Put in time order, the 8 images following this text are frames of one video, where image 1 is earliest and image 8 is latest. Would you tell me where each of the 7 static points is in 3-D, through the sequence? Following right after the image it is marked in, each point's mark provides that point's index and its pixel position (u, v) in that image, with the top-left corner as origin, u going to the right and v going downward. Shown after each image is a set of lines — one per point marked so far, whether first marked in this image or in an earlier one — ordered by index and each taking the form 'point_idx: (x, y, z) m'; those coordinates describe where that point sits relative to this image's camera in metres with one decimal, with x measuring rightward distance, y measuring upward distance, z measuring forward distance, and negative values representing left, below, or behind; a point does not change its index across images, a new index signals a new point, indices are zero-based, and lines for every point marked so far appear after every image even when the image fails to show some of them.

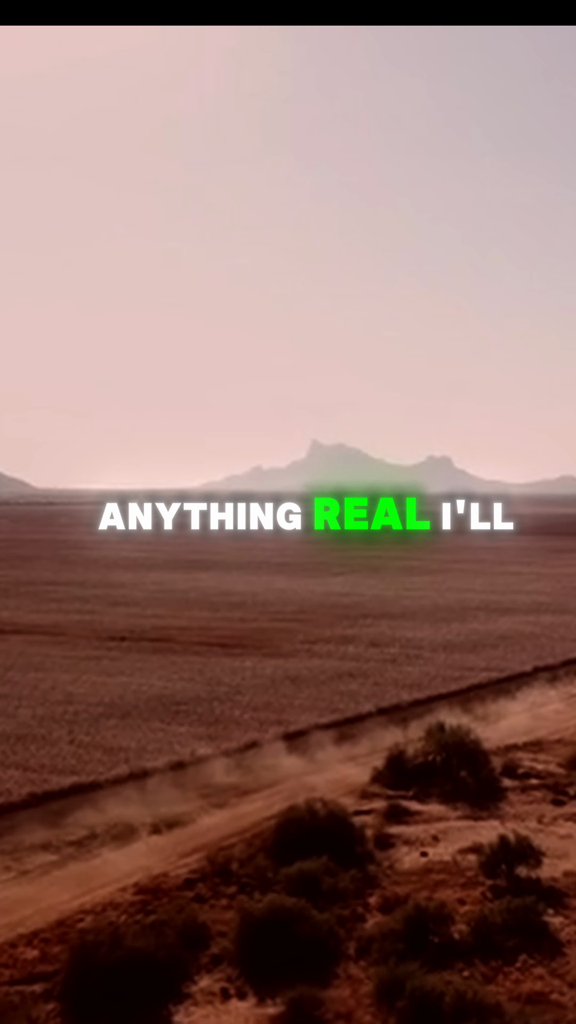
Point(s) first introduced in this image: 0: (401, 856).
0: (+1.4, -4.4, +13.8) m
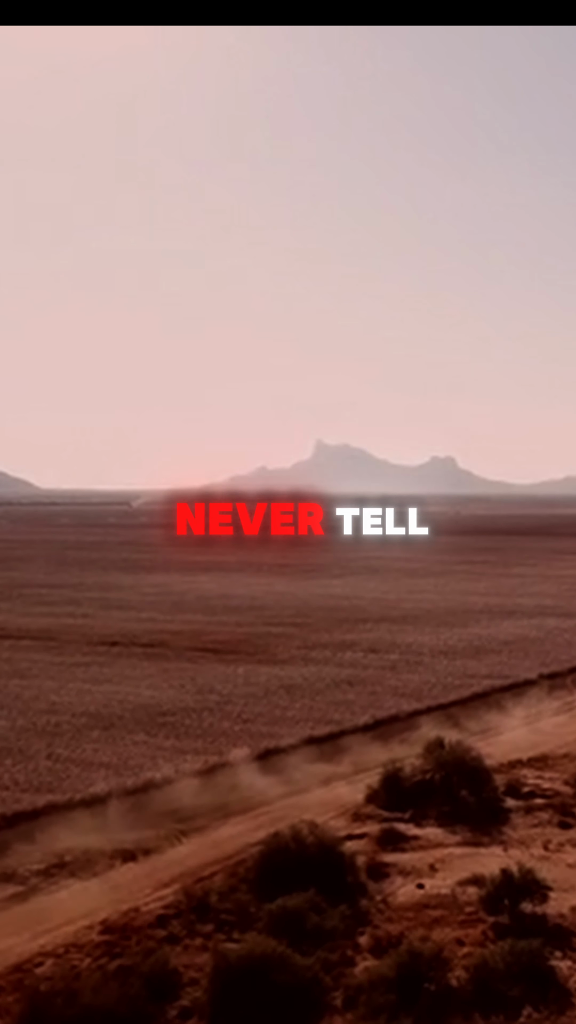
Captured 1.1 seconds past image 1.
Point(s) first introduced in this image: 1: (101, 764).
0: (+1.3, -4.4, +12.7) m
1: (-3.1, -4.2, +18.0) m
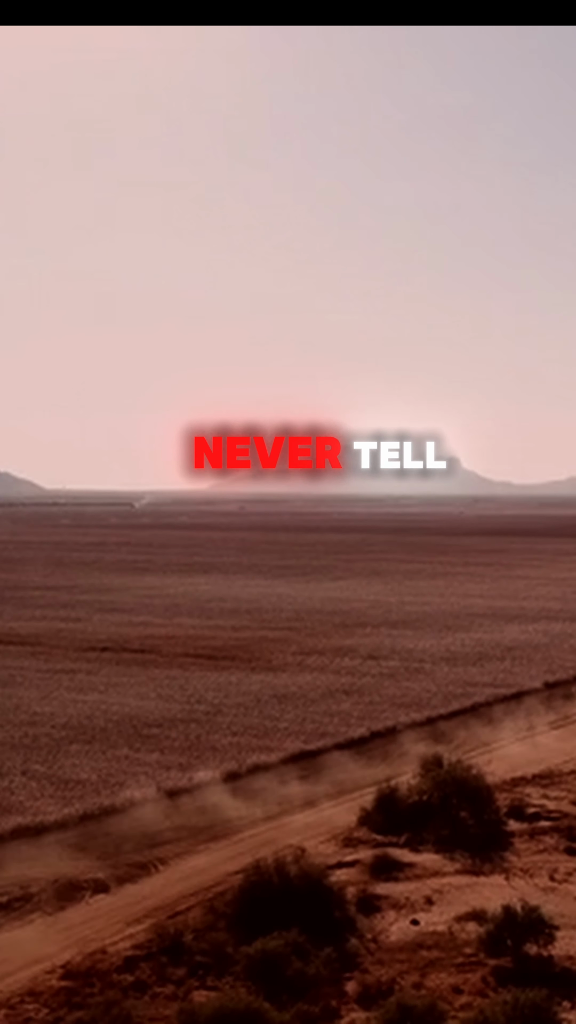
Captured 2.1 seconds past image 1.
0: (+1.1, -4.4, +11.7) m
1: (-3.2, -4.2, +16.9) m
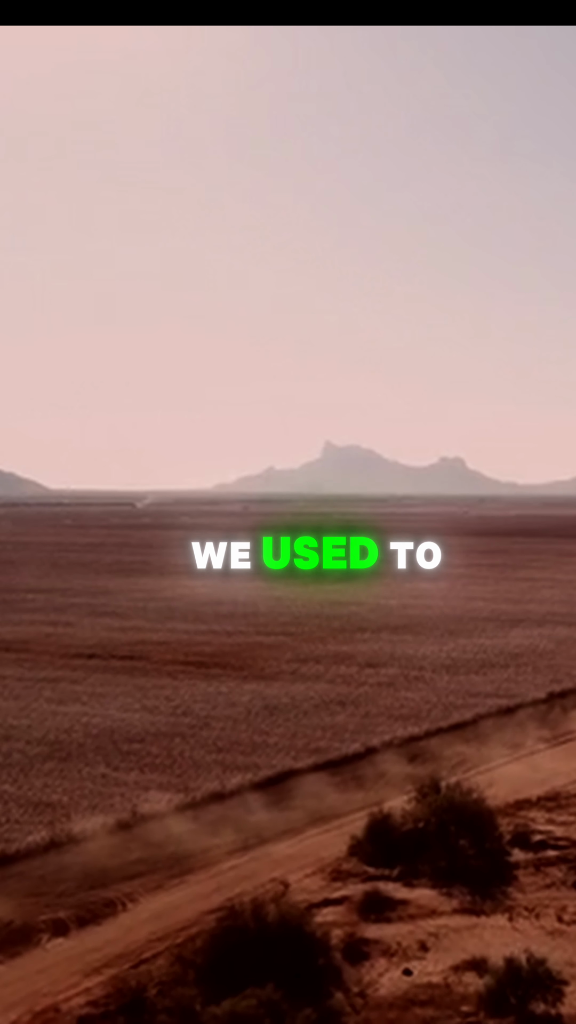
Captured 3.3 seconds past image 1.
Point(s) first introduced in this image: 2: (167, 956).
0: (+0.8, -4.5, +10.4) m
1: (-3.4, -4.2, +15.7) m
2: (-1.2, -4.3, +10.7) m
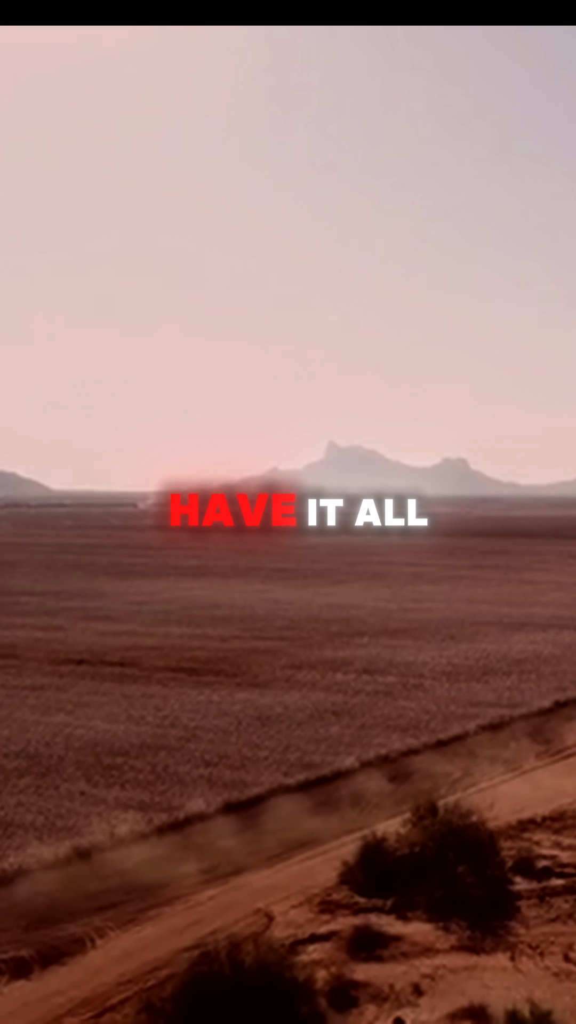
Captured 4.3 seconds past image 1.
0: (+0.7, -4.5, +9.5) m
1: (-3.6, -4.2, +14.8) m
2: (-1.4, -4.4, +9.7) m
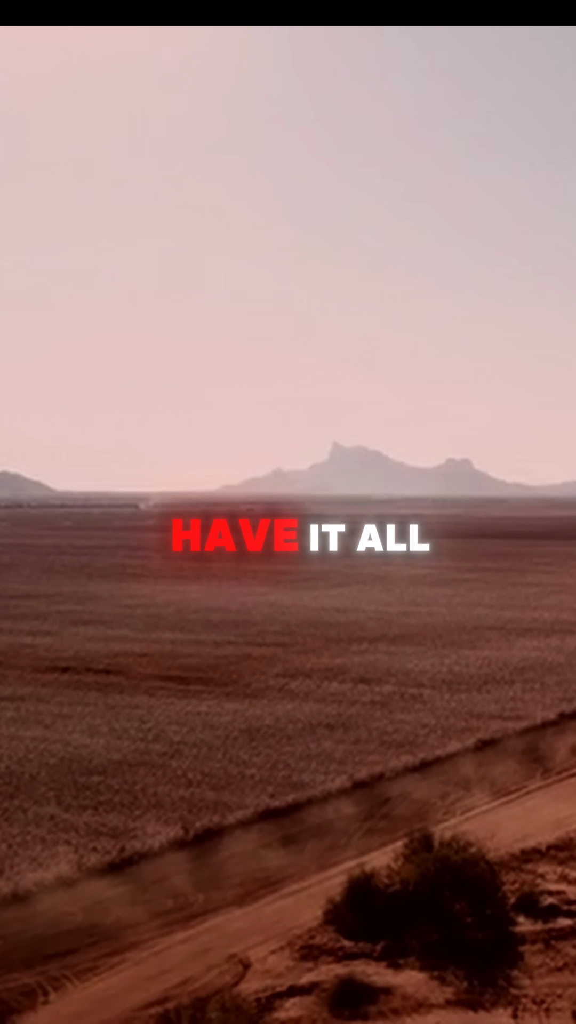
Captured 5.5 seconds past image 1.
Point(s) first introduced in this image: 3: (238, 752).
0: (+0.4, -4.5, +8.3) m
1: (-3.8, -4.3, +13.6) m
2: (-1.6, -4.4, +8.6) m
3: (-0.9, -4.2, +18.8) m
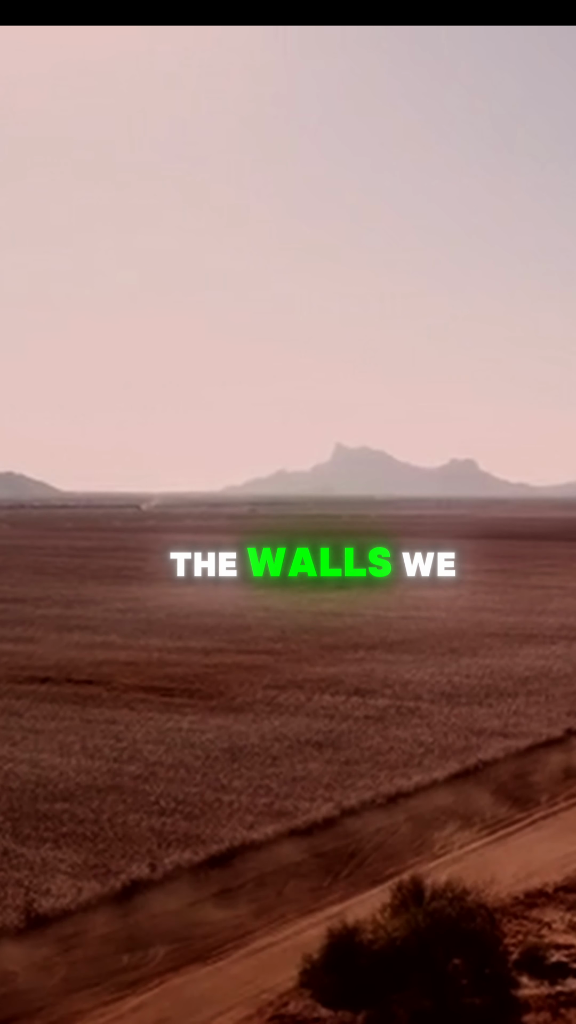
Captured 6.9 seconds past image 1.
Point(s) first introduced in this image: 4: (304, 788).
0: (+0.1, -4.5, +6.8) m
1: (-4.1, -4.3, +12.2) m
2: (-1.9, -4.4, +7.1) m
3: (-1.1, -4.2, +17.4) m
4: (+0.2, -4.2, +16.7) m
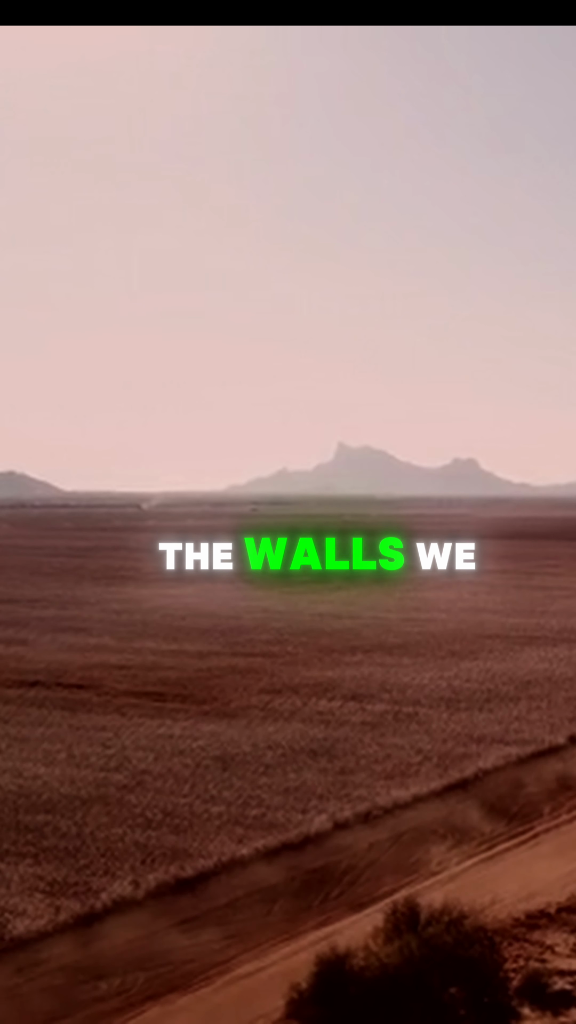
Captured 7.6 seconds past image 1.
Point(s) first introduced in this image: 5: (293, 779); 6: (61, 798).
0: (0.0, -4.5, +6.2) m
1: (-4.2, -4.3, +11.5) m
2: (-2.0, -4.4, +6.5) m
3: (-1.2, -4.2, +16.7) m
4: (+0.1, -4.2, +16.1) m
5: (+0.1, -4.2, +17.1) m
6: (-3.3, -4.2, +16.0) m
